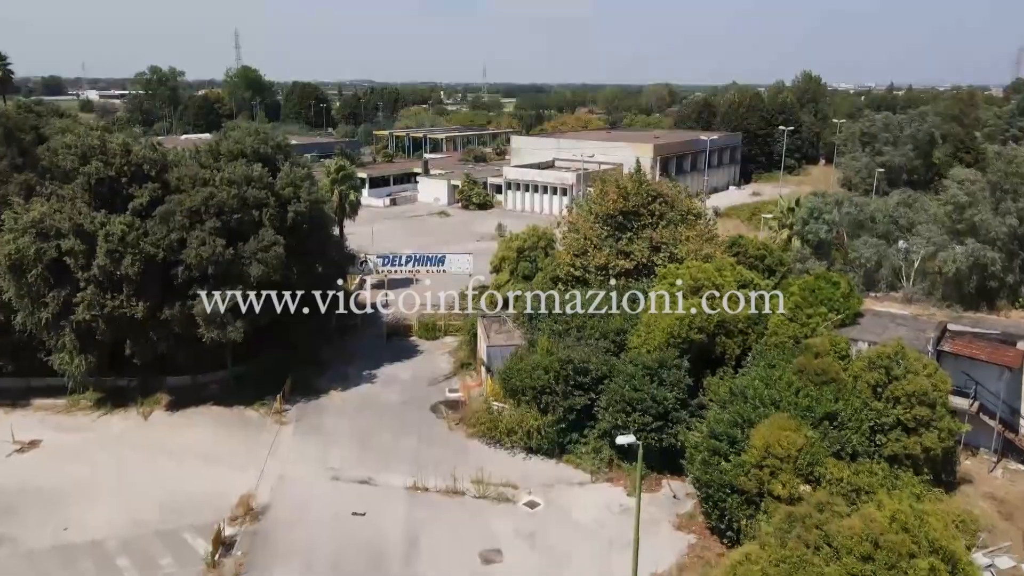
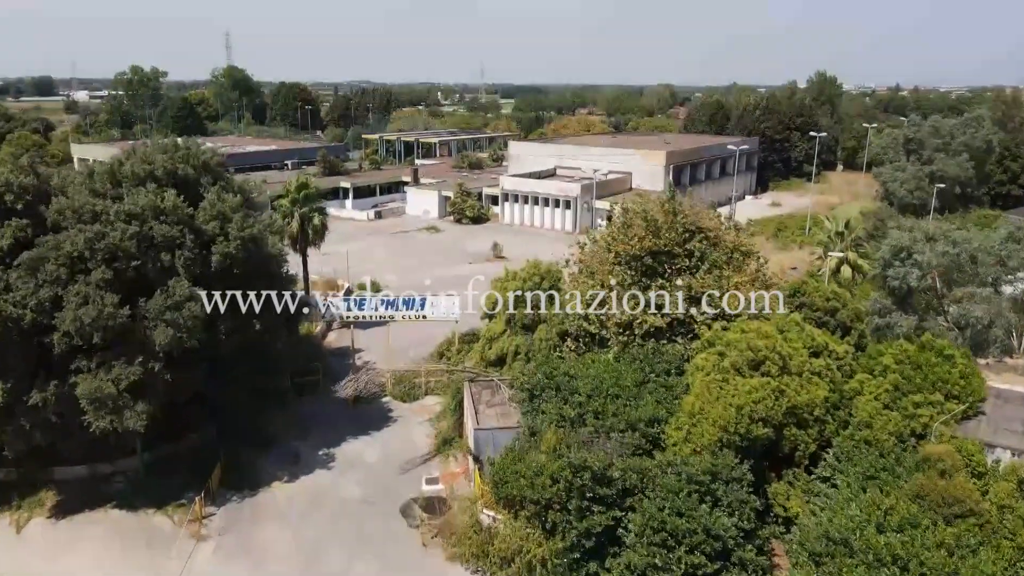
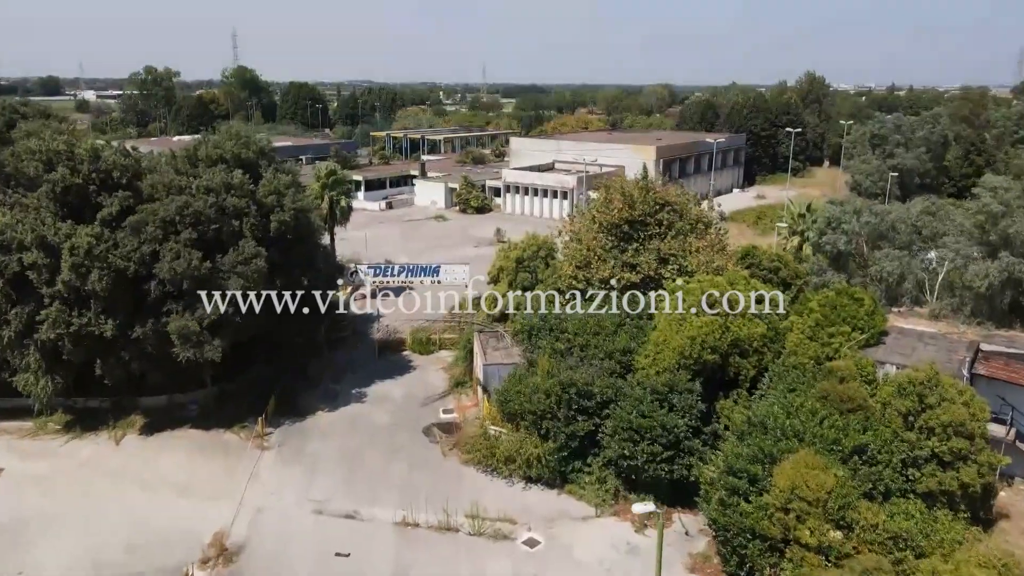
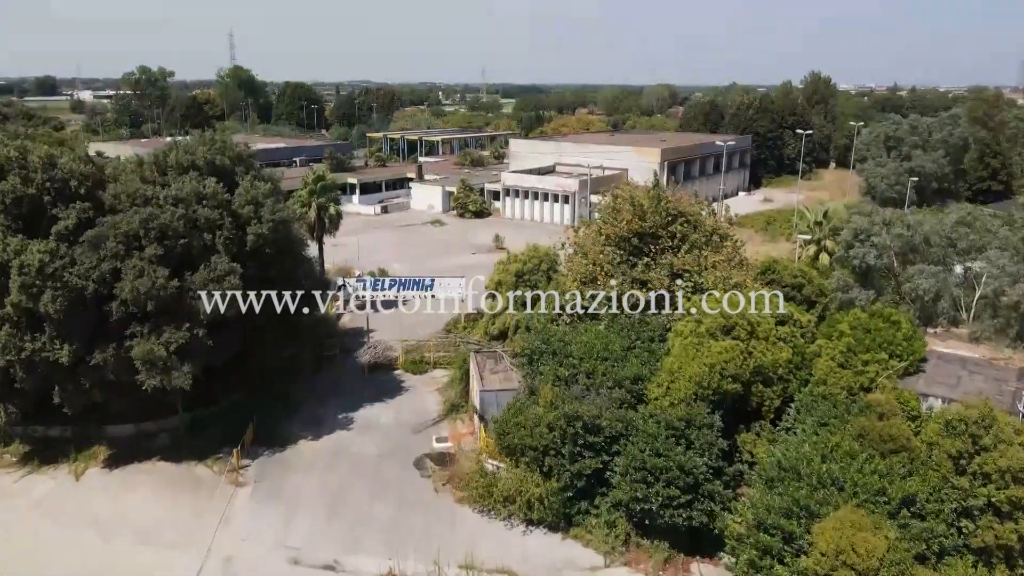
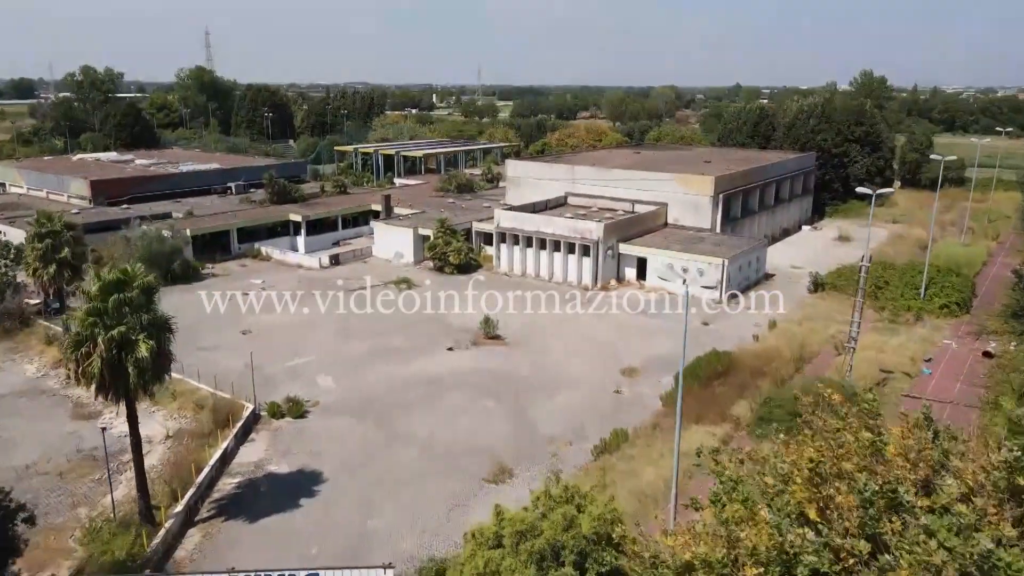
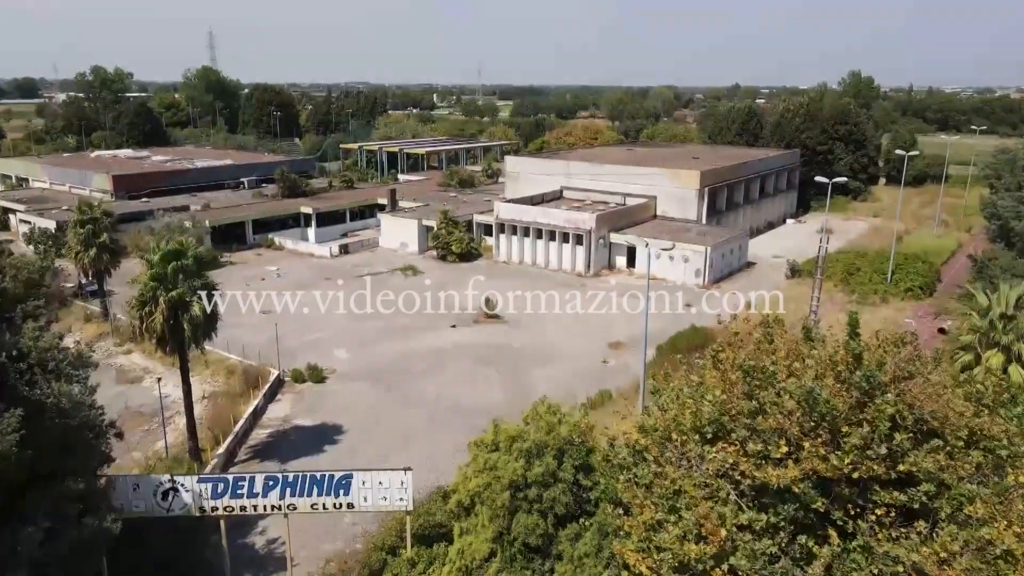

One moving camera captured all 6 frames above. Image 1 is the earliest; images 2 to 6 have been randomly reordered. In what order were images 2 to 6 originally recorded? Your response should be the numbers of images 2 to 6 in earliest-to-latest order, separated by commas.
3, 4, 2, 6, 5
